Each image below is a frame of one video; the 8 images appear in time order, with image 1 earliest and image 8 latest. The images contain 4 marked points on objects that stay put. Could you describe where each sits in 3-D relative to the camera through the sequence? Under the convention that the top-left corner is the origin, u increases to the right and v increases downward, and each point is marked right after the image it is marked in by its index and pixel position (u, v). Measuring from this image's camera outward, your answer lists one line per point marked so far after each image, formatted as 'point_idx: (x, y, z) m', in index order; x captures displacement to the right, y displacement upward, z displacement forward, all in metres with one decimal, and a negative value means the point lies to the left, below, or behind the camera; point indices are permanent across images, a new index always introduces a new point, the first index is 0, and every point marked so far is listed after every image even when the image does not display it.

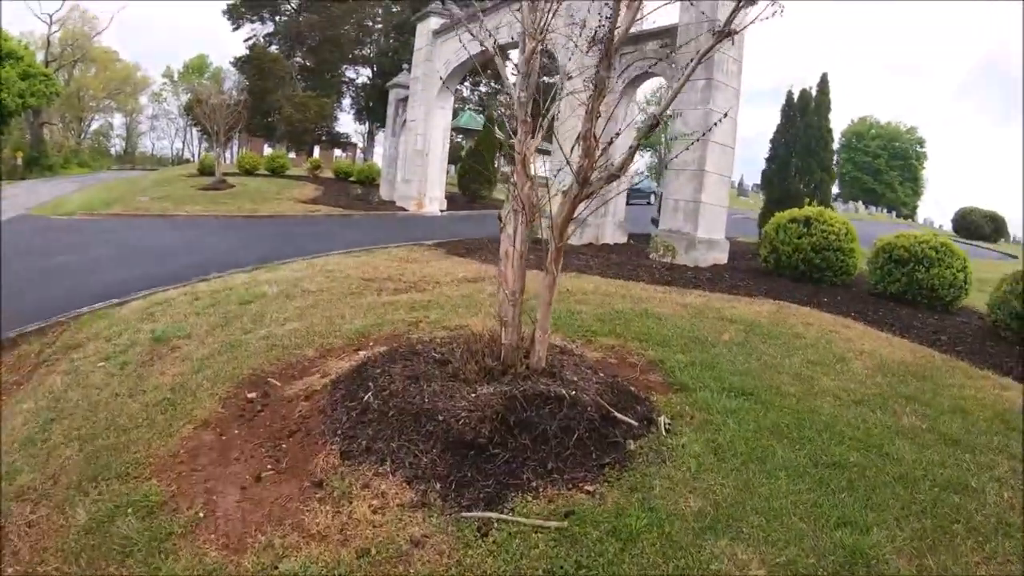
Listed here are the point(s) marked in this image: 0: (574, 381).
0: (+0.3, -0.4, +2.7) m
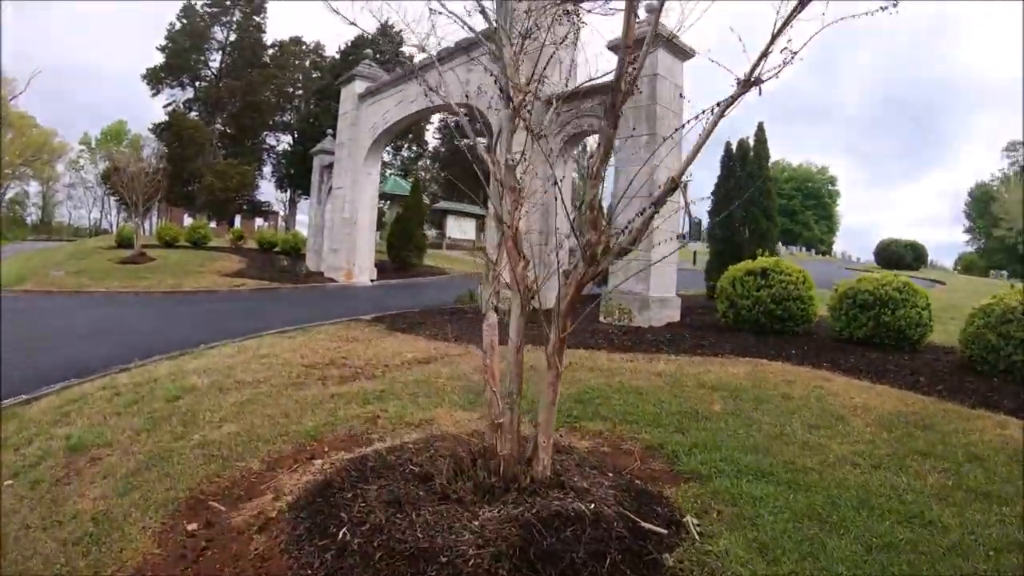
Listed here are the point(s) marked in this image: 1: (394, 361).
0: (+0.3, -0.7, +2.3) m
1: (-1.0, -0.6, +5.3) m
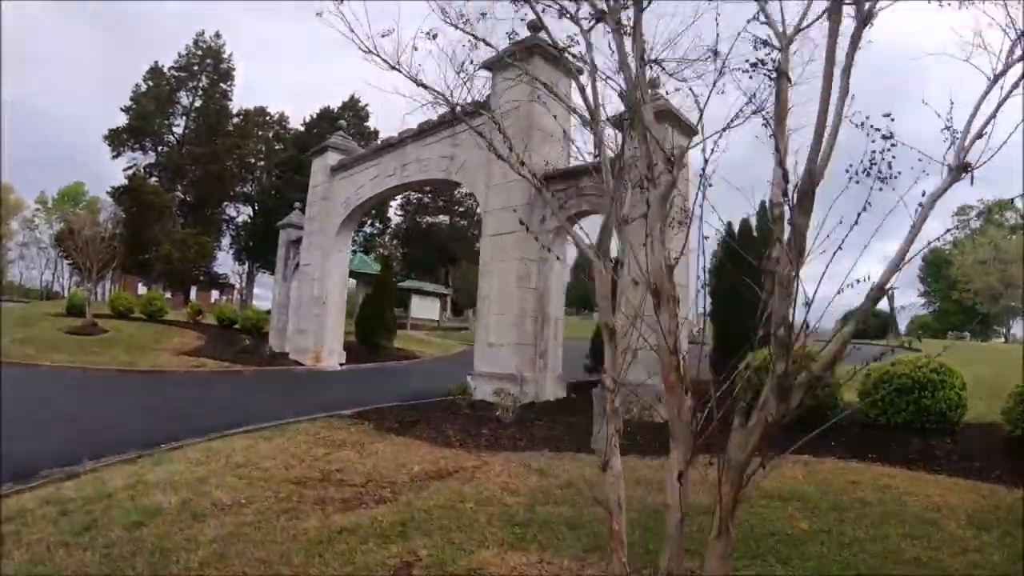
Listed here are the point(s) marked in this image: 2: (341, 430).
0: (+0.7, -1.1, +1.7) m
1: (-0.8, -1.4, +4.6) m
2: (-1.7, -1.4, +6.3) m
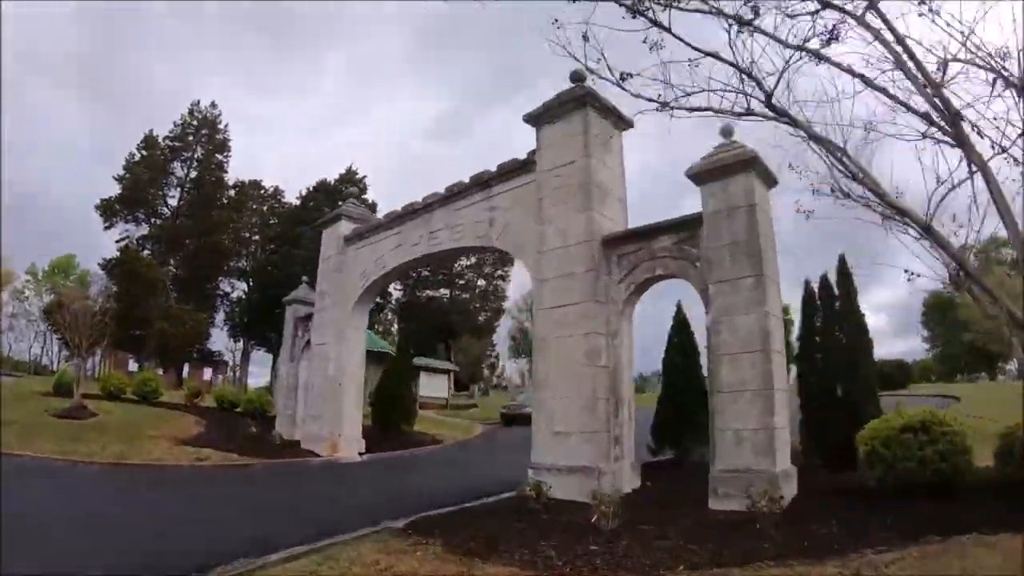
0: (+1.6, -1.3, +0.6) m
1: (+0.1, -1.9, +3.4) m
2: (-0.9, -2.2, +5.1) m
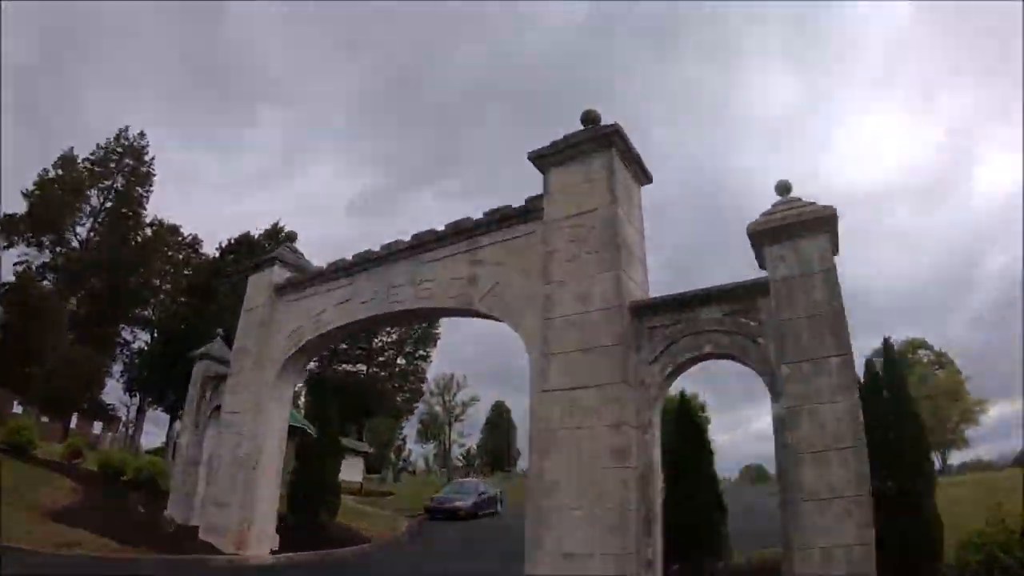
0: (+2.5, -1.2, -0.9) m
1: (+0.5, -2.0, +1.6) m
2: (-0.6, -2.4, +3.1) m
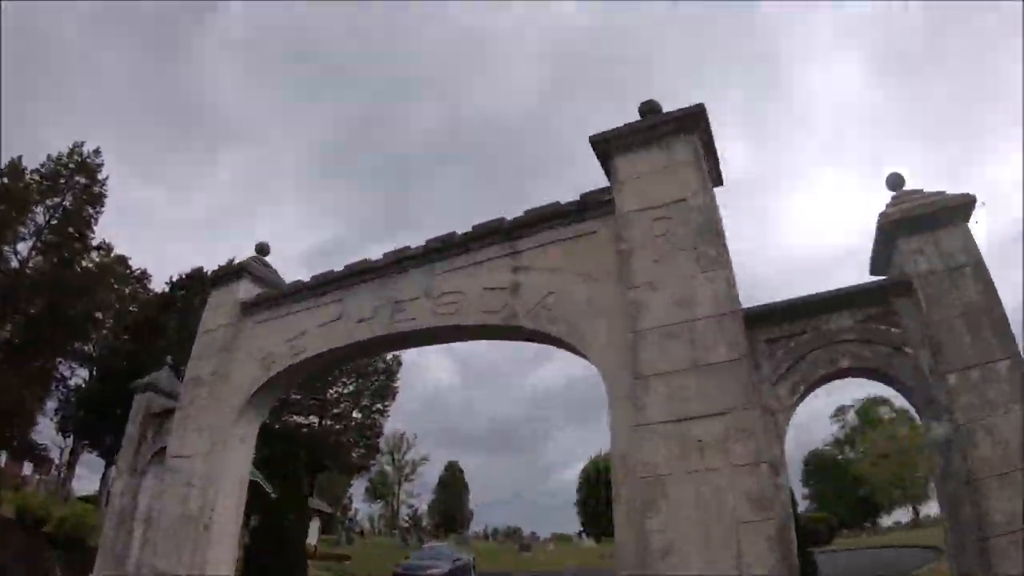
0: (+3.5, -0.6, -2.3) m
1: (+1.4, -1.6, 0.0) m
2: (+0.1, -2.1, +1.4) m
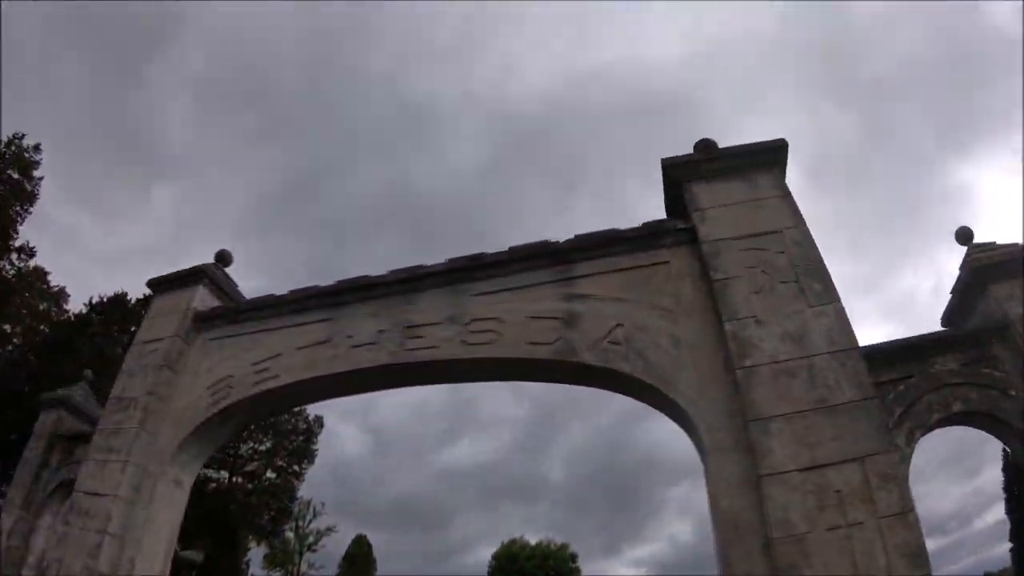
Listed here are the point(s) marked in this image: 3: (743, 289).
0: (+4.8, -0.3, -2.8) m
1: (+2.3, -1.3, -0.8) m
2: (+0.8, -1.8, +0.3) m
3: (+1.6, 0.0, +4.5) m
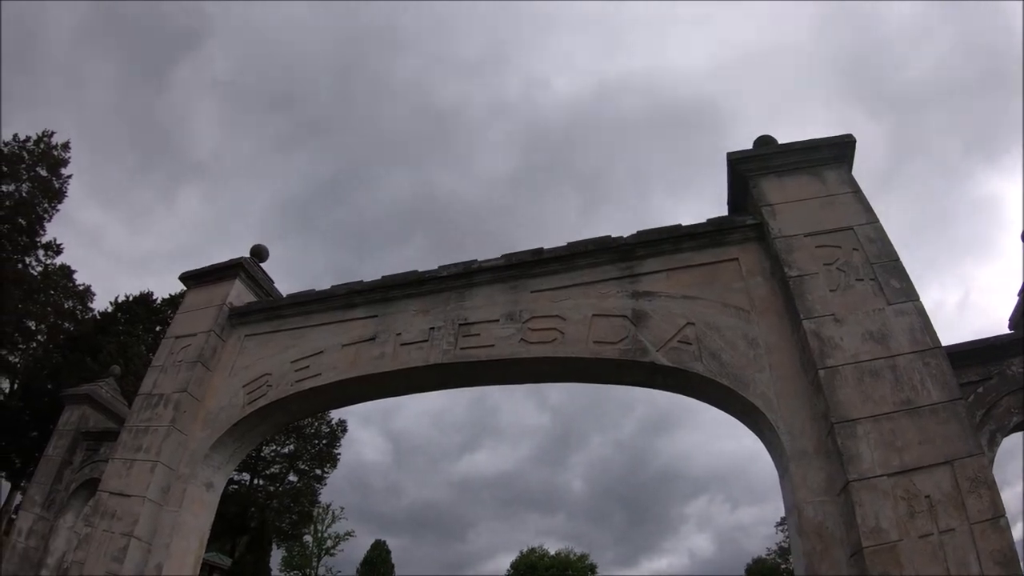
0: (+5.1, -0.2, -3.0) m
1: (+2.7, -1.2, -1.1) m
2: (+1.2, -1.7, +0.1) m
3: (+2.1, 0.0, +4.3) m
